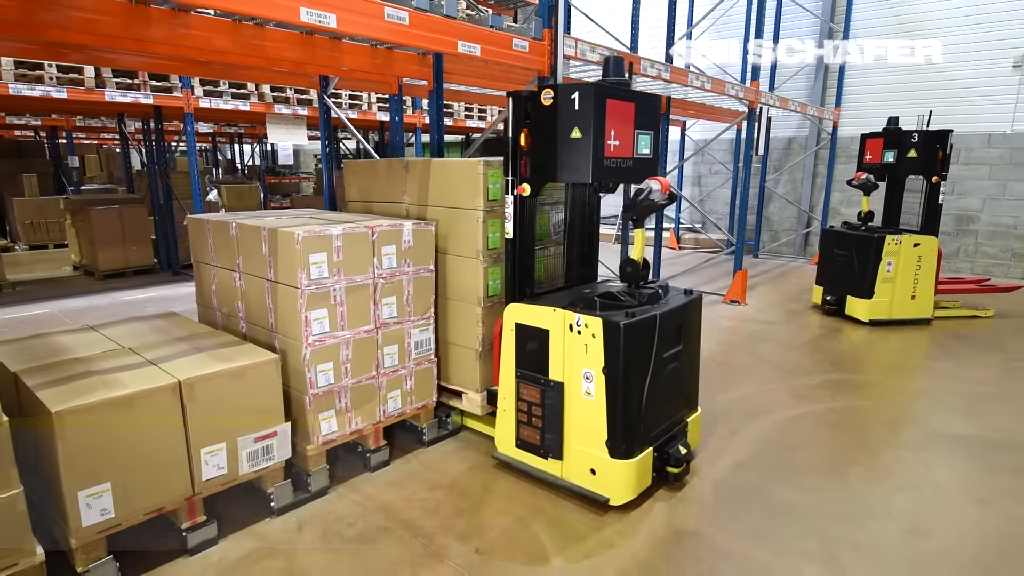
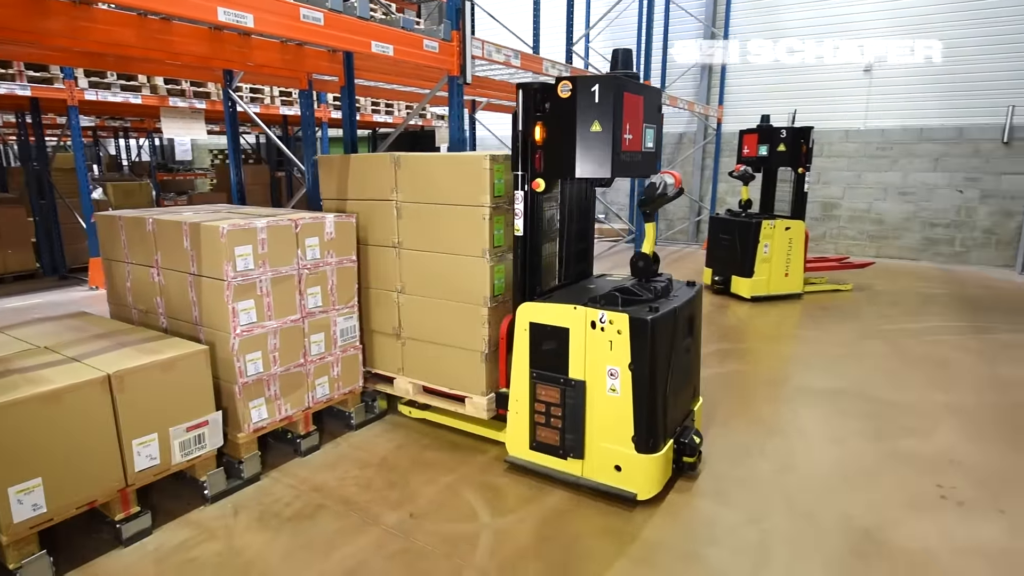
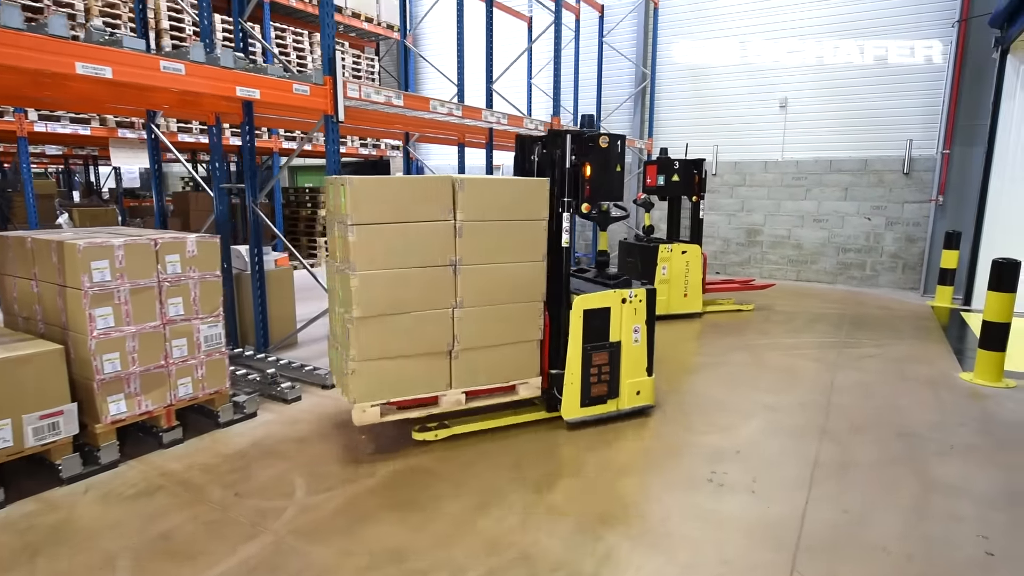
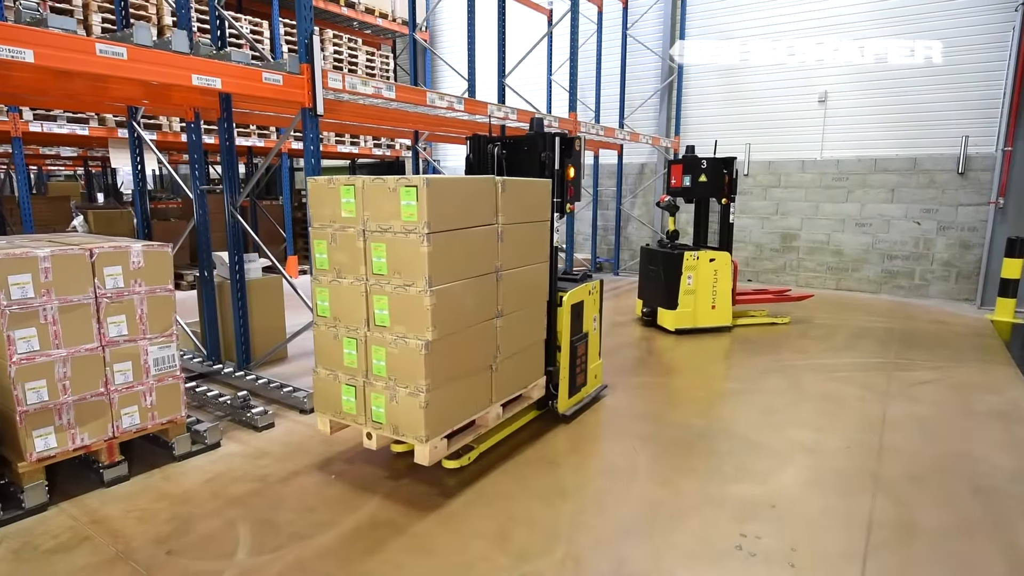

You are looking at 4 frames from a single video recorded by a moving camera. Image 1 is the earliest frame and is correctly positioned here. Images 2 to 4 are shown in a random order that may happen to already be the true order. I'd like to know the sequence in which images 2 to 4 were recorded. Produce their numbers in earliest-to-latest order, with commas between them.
2, 3, 4
